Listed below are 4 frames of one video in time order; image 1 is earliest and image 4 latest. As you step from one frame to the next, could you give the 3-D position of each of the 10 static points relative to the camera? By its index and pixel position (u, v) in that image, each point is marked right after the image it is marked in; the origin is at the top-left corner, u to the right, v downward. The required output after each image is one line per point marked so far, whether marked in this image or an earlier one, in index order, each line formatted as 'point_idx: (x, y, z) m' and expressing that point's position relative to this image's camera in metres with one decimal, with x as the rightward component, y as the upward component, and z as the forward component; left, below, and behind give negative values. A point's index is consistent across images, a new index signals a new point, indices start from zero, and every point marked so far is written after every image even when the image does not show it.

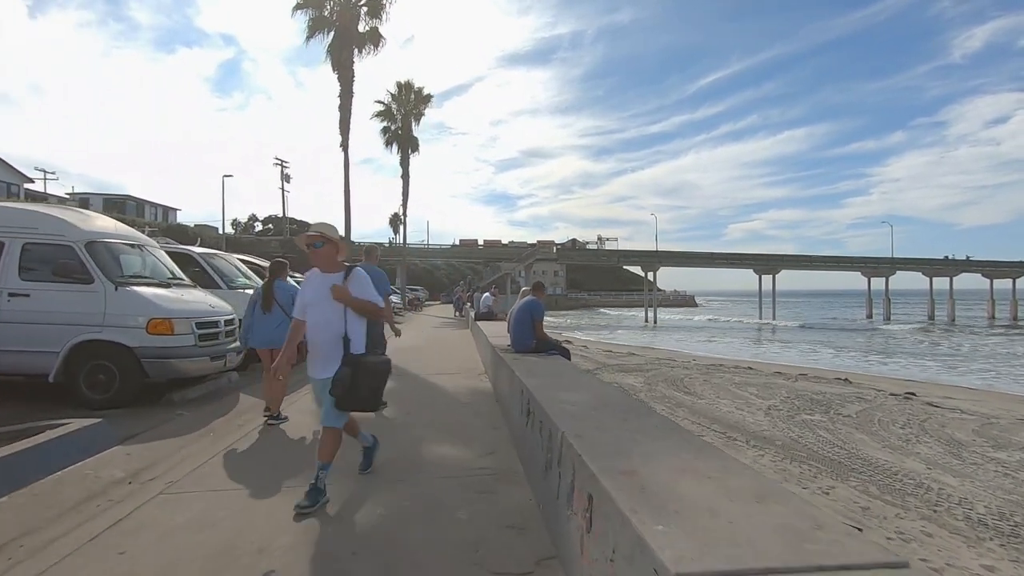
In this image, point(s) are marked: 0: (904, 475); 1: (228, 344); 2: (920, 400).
0: (+5.9, -2.8, +8.2) m
1: (-4.2, -0.9, +8.0) m
2: (+12.1, -3.3, +16.1) m
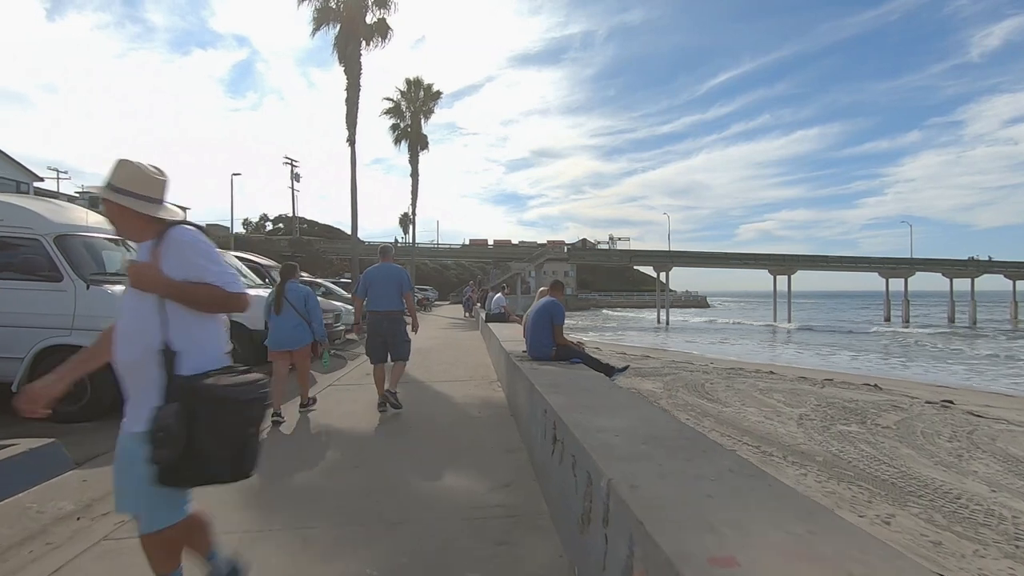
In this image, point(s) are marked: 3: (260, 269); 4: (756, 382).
0: (+6.1, -2.8, +7.3) m
1: (-4.0, -0.8, +7.3) m
2: (+12.4, -3.4, +15.1) m
3: (-5.9, +0.4, +12.7) m
4: (+8.5, -3.3, +19.0) m
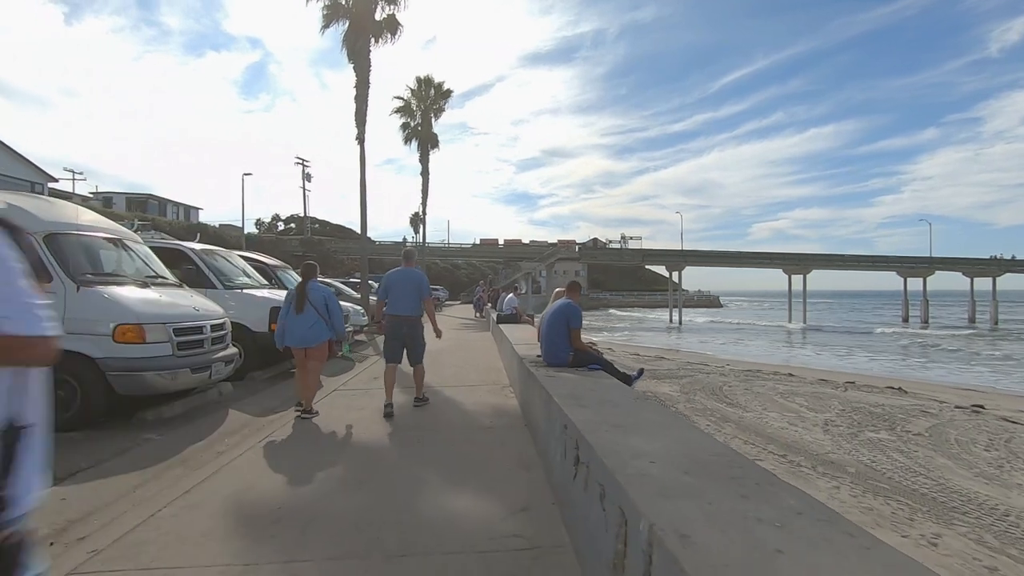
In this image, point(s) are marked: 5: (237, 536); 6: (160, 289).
0: (+6.3, -2.9, +6.8) m
1: (-3.8, -0.9, +7.0) m
2: (+12.8, -3.4, +14.4) m
3: (-5.6, +0.4, +12.4) m
4: (+8.9, -3.3, +18.5) m
5: (-1.8, -1.6, +3.6) m
6: (-4.7, 0.0, +7.3) m
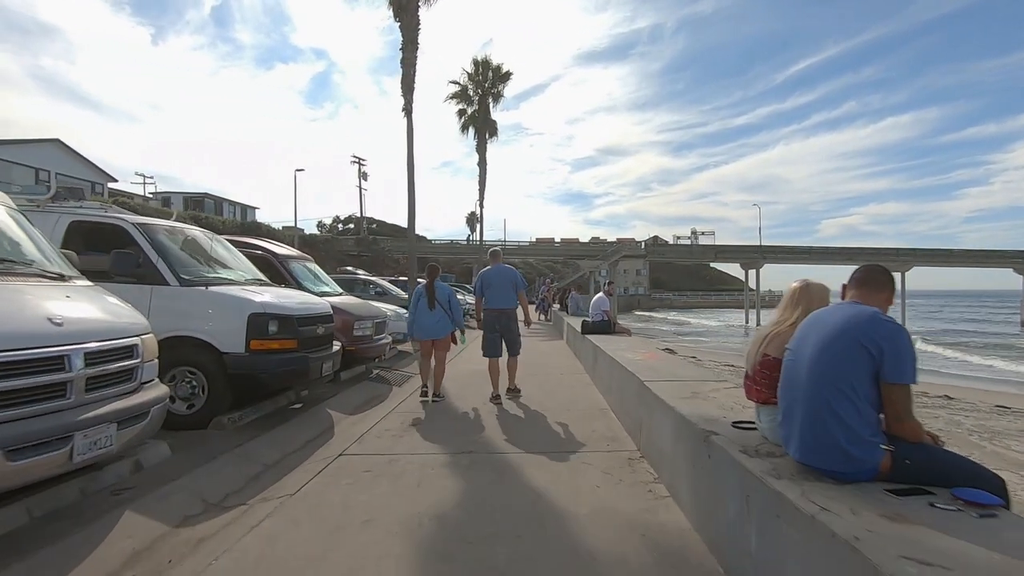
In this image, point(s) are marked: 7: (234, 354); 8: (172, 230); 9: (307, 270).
0: (+7.3, -2.8, +2.4) m
1: (-2.8, -0.8, +3.6) m
2: (+14.5, -3.3, +9.4) m
3: (-4.0, +0.5, +9.1) m
4: (+11.1, -3.2, +13.7) m
5: (-1.1, -1.6, 0.0) m
6: (-3.7, +0.1, +4.0) m
7: (-3.0, -0.7, +5.9) m
8: (-4.2, +0.7, +6.8) m
9: (-3.7, +0.3, +9.8) m
